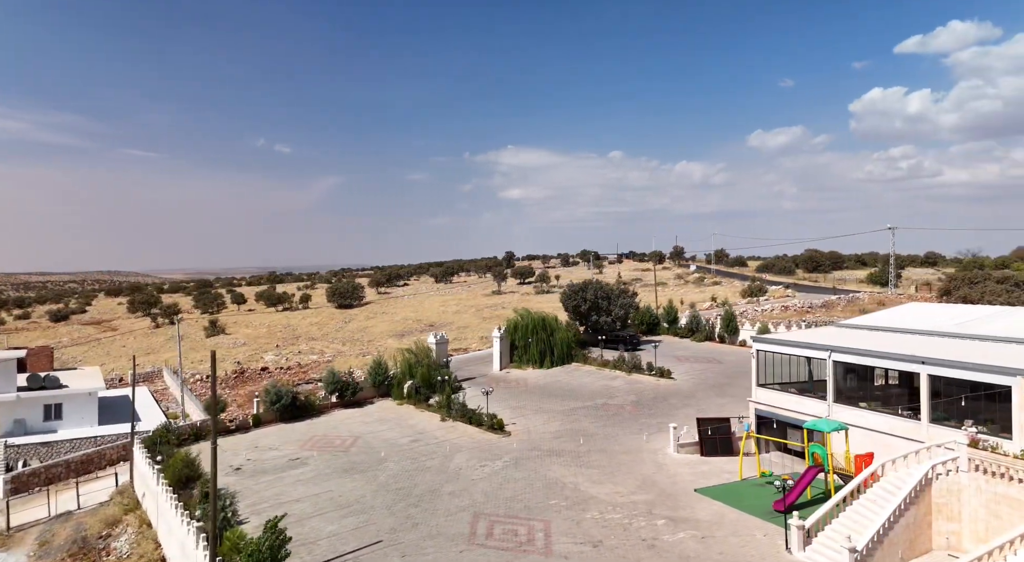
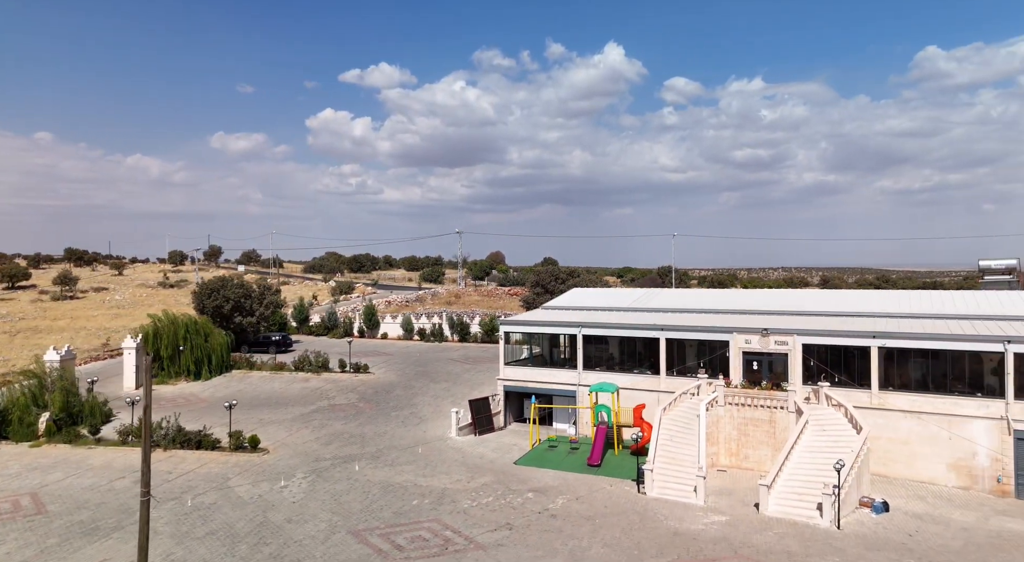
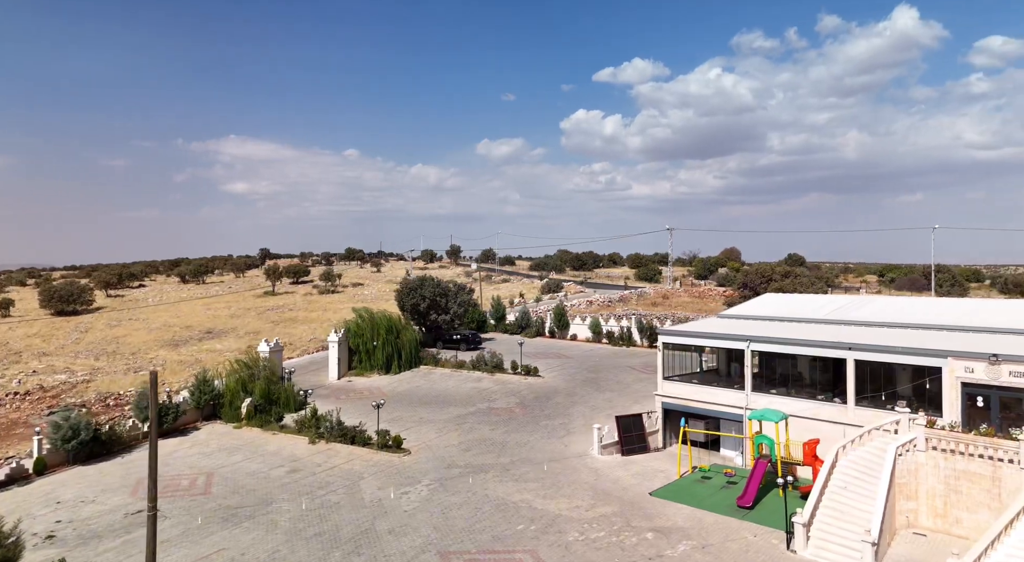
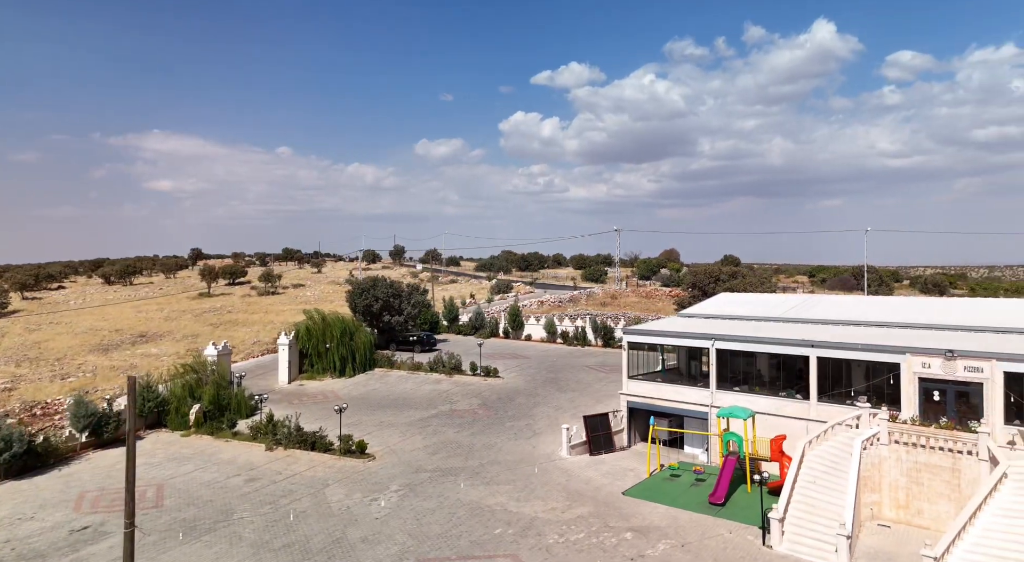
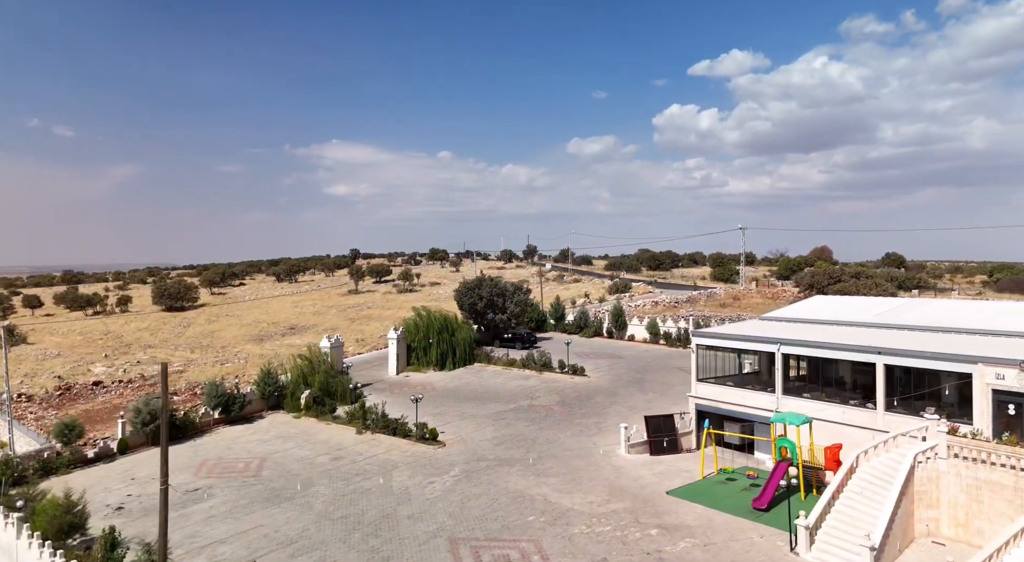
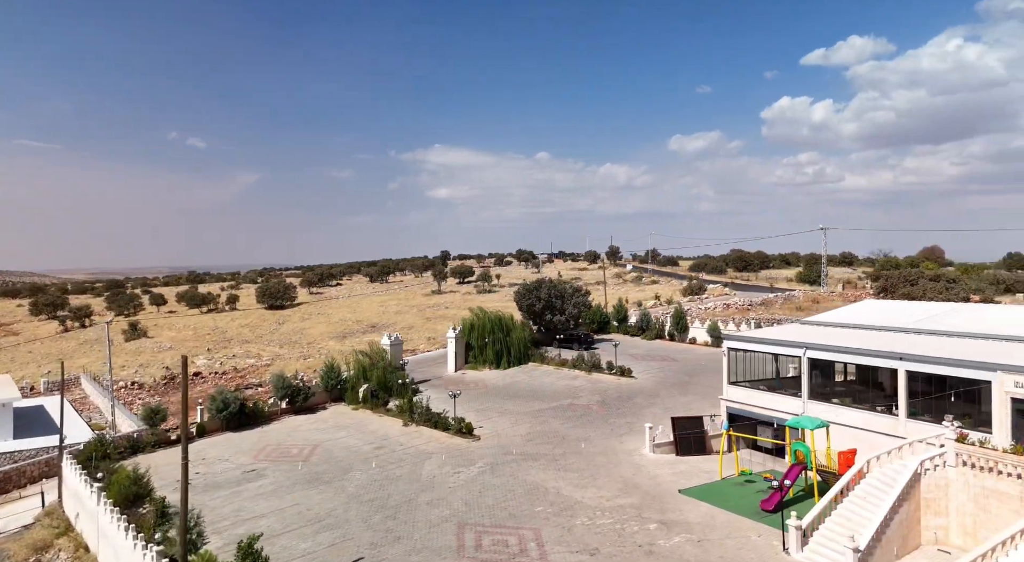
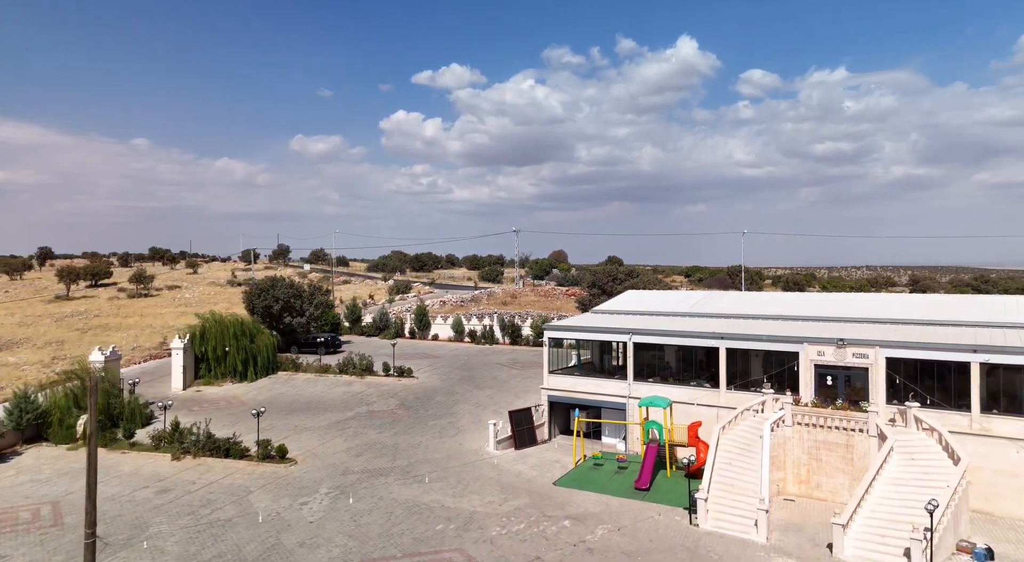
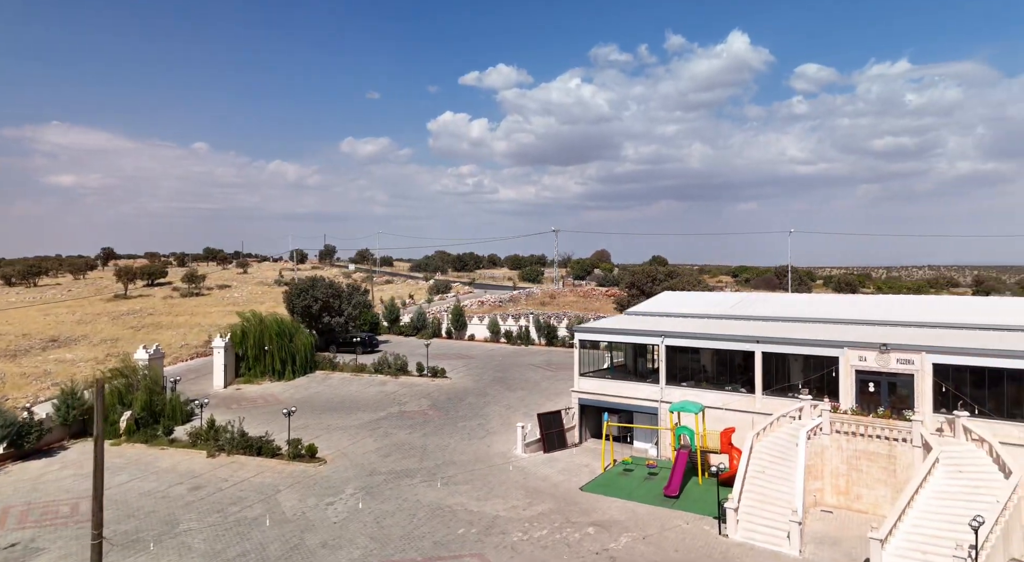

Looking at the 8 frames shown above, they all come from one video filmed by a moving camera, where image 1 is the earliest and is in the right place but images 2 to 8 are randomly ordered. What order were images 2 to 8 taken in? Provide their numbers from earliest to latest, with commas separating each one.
6, 5, 3, 4, 8, 7, 2
